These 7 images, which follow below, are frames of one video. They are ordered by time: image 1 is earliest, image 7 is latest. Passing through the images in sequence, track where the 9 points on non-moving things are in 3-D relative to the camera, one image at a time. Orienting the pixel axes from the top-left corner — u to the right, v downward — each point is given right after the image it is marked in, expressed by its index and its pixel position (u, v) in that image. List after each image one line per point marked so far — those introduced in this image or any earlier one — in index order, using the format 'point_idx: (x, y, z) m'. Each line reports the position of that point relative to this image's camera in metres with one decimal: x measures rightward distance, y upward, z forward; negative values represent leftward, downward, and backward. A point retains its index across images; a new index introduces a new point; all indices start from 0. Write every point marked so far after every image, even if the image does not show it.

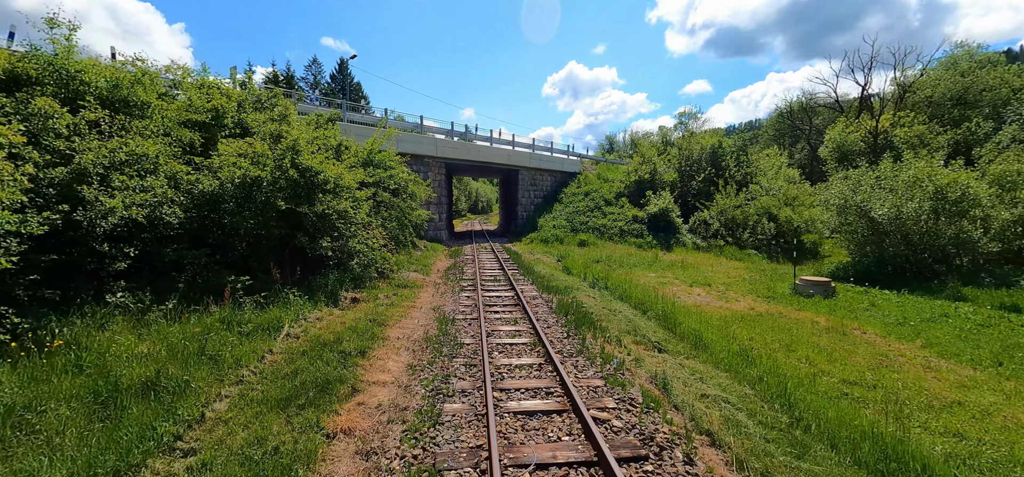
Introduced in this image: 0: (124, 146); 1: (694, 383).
0: (-5.8, +1.4, +6.5) m
1: (+2.5, -1.9, +5.8) m
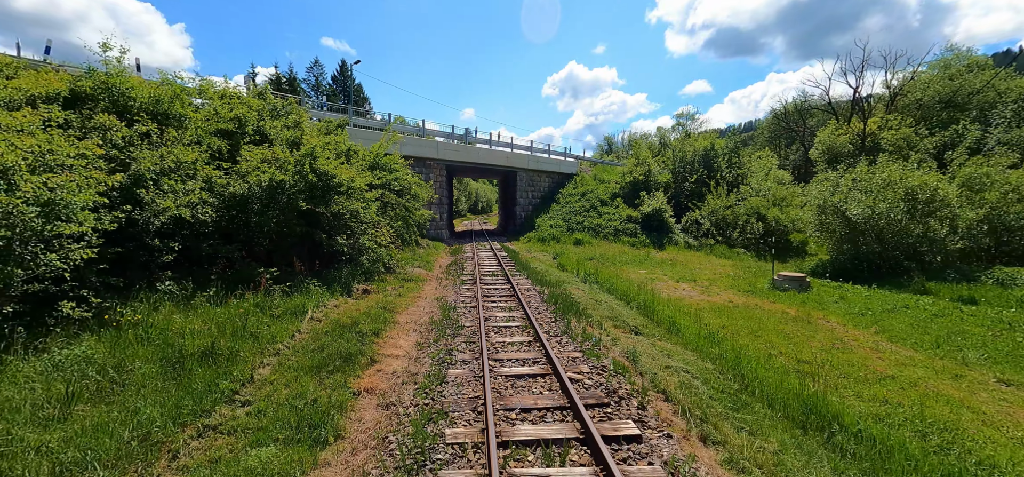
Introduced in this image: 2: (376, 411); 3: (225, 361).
0: (-6.0, +1.5, +7.5) m
1: (+2.4, -1.9, +6.8) m
2: (-1.5, -1.9, +4.9) m
3: (-3.7, -1.5, +5.4) m
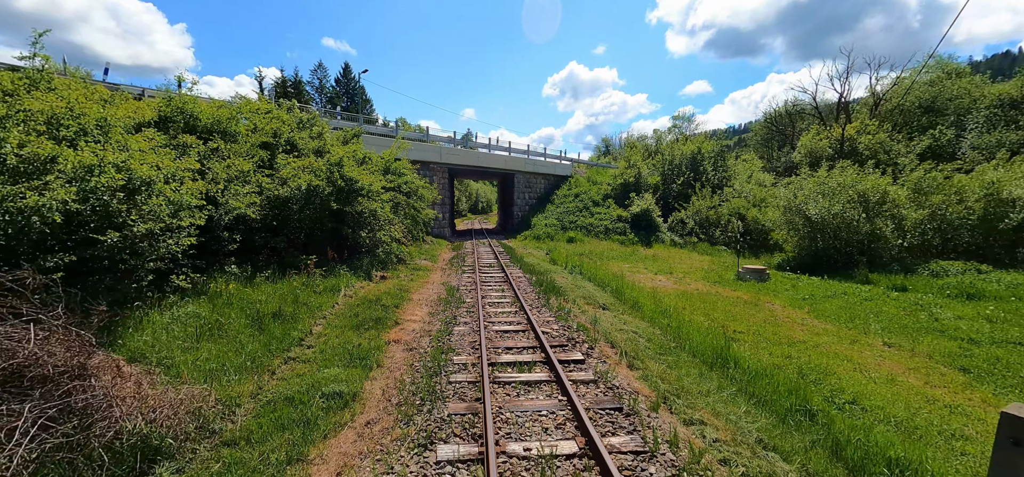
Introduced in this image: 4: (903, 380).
0: (-6.1, +1.6, +9.5) m
1: (+2.2, -1.7, +8.7) m
2: (-1.7, -1.8, +6.8) m
3: (-3.9, -1.4, +7.4) m
4: (+6.7, -2.4, +7.2) m
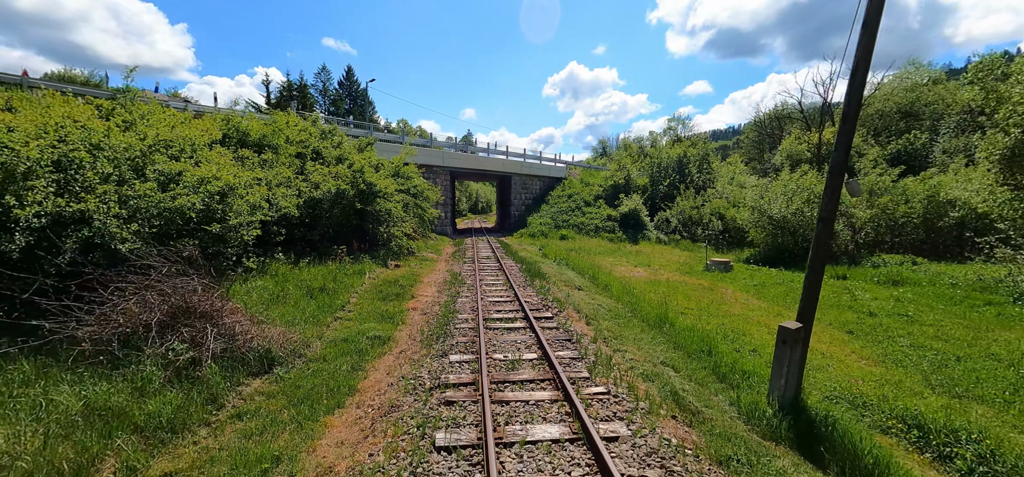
0: (-6.4, +1.8, +11.8) m
1: (+2.0, -1.6, +11.0) m
2: (-2.0, -1.6, +9.1) m
3: (-4.1, -1.2, +9.7) m
4: (+6.5, -2.2, +9.5) m
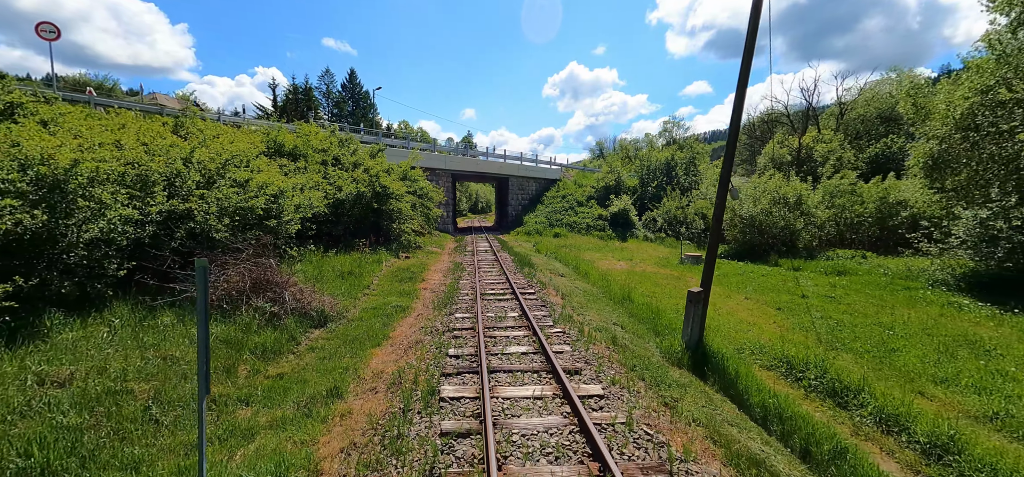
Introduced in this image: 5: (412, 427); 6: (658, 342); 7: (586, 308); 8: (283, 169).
0: (-6.6, +2.0, +14.1) m
1: (+1.7, -1.4, +13.3) m
2: (-2.2, -1.4, +11.4) m
3: (-4.3, -1.0, +12.0) m
4: (+6.3, -2.0, +11.8) m
5: (-1.0, -1.9, +4.3) m
6: (+2.8, -2.0, +8.0) m
7: (+1.7, -1.6, +9.8) m
8: (-7.0, +2.2, +13.3) m
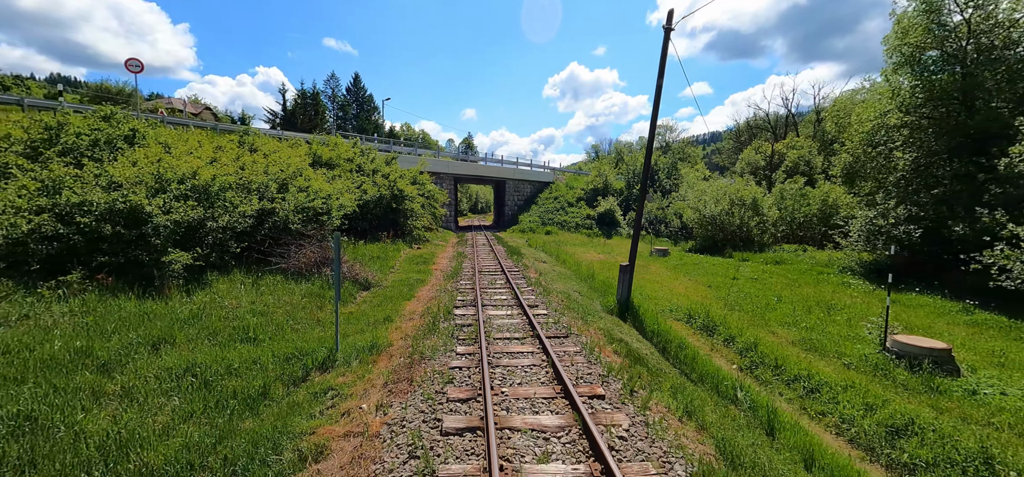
0: (-6.9, +2.3, +17.6) m
1: (+1.4, -1.1, +16.9) m
2: (-2.5, -1.2, +15.0) m
3: (-4.7, -0.7, +15.6) m
4: (+5.9, -1.8, +15.3) m
5: (-1.4, -1.6, +7.9) m
6: (+2.4, -1.7, +11.6) m
7: (+1.4, -1.4, +13.4) m
8: (-7.3, +2.5, +16.9) m
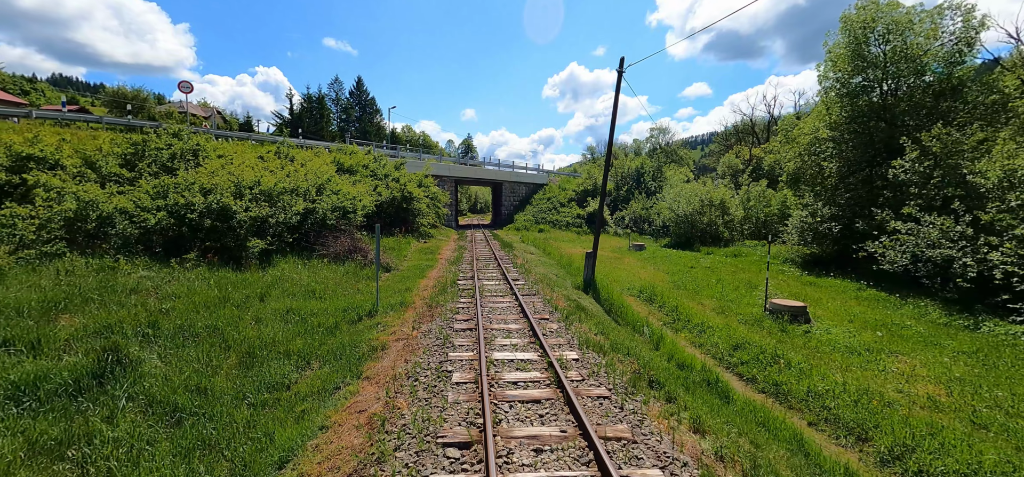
0: (-7.3, +2.5, +20.9) m
1: (+1.0, -0.9, +20.1) m
2: (-2.9, -0.9, +18.2) m
3: (-5.0, -0.5, +18.8) m
4: (+5.6, -1.5, +18.6) m
5: (-1.7, -1.4, +11.2) m
6: (+2.1, -1.5, +14.8) m
7: (+1.0, -1.1, +16.7) m
8: (-7.7, +2.7, +20.1) m
